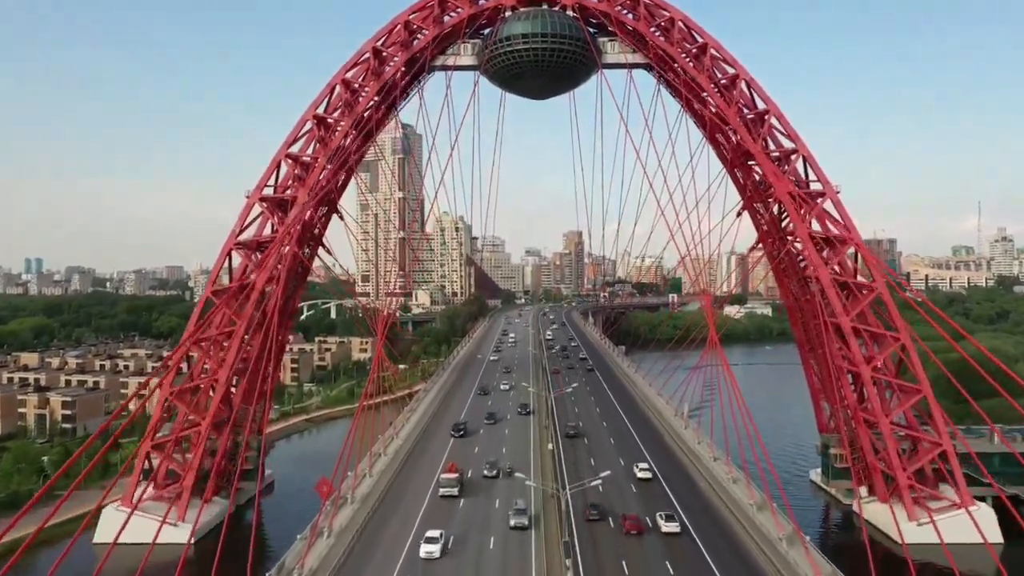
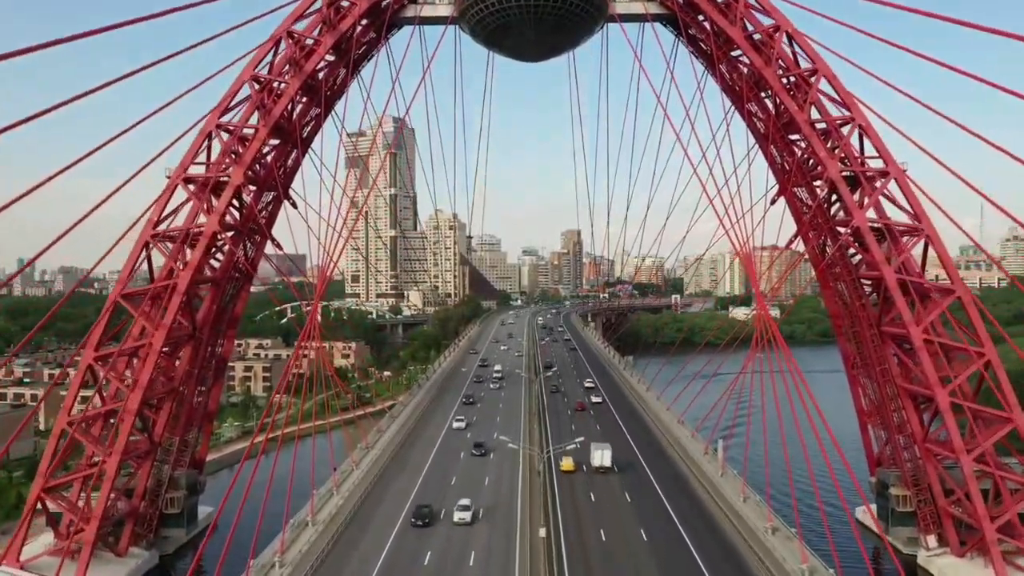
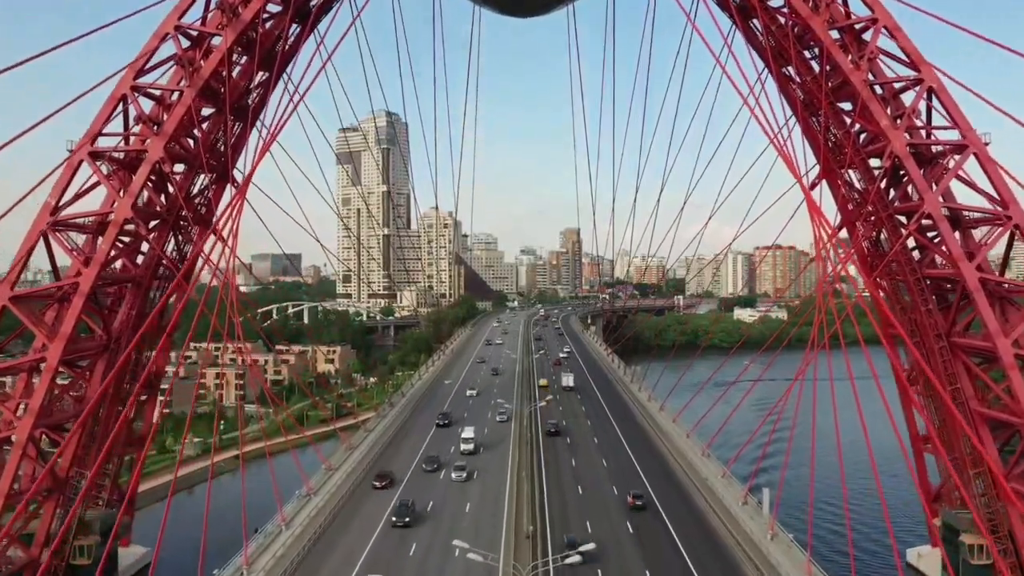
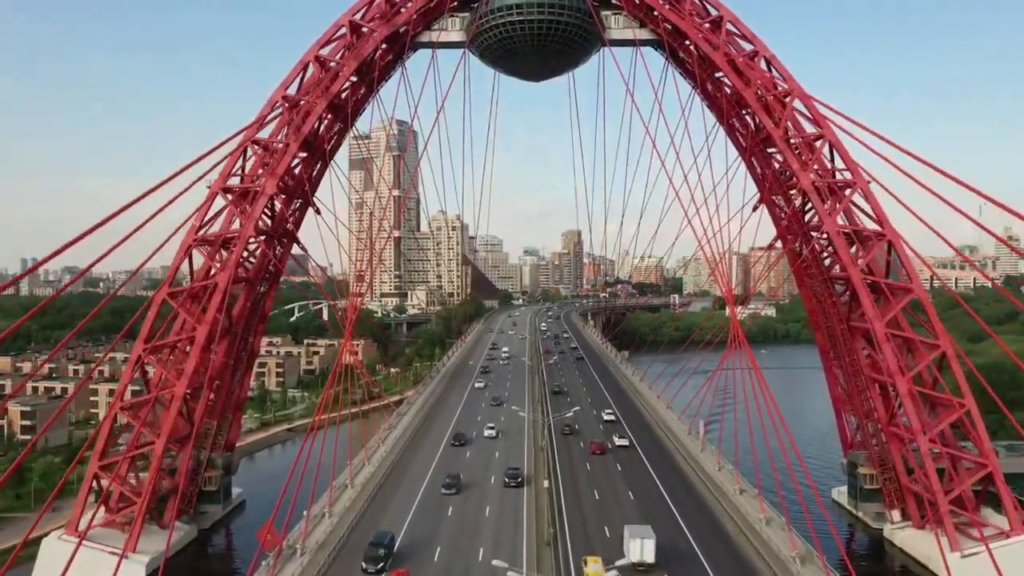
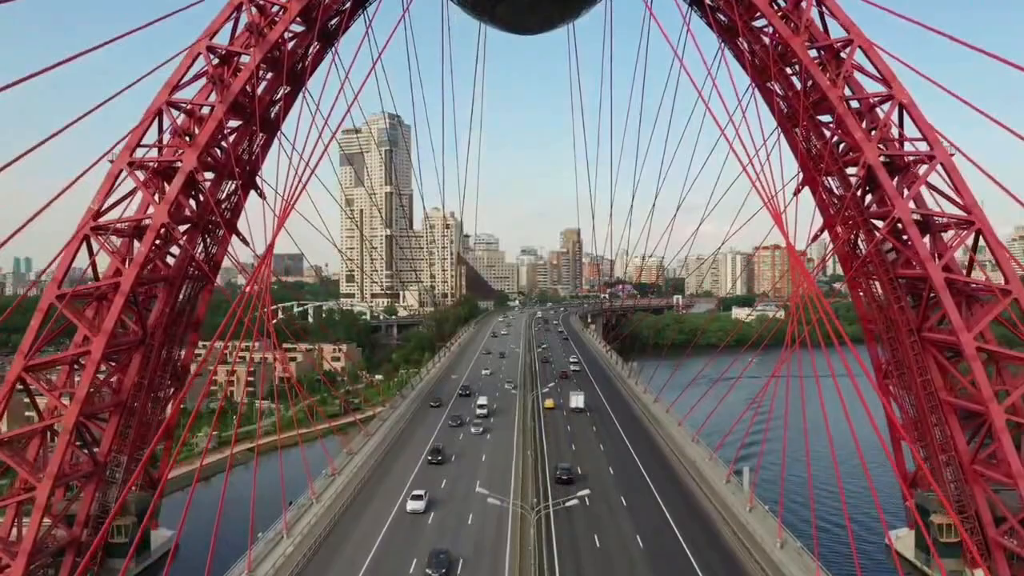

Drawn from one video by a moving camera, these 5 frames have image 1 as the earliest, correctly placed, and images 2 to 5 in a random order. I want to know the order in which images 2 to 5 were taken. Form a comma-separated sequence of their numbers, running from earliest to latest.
4, 2, 5, 3
